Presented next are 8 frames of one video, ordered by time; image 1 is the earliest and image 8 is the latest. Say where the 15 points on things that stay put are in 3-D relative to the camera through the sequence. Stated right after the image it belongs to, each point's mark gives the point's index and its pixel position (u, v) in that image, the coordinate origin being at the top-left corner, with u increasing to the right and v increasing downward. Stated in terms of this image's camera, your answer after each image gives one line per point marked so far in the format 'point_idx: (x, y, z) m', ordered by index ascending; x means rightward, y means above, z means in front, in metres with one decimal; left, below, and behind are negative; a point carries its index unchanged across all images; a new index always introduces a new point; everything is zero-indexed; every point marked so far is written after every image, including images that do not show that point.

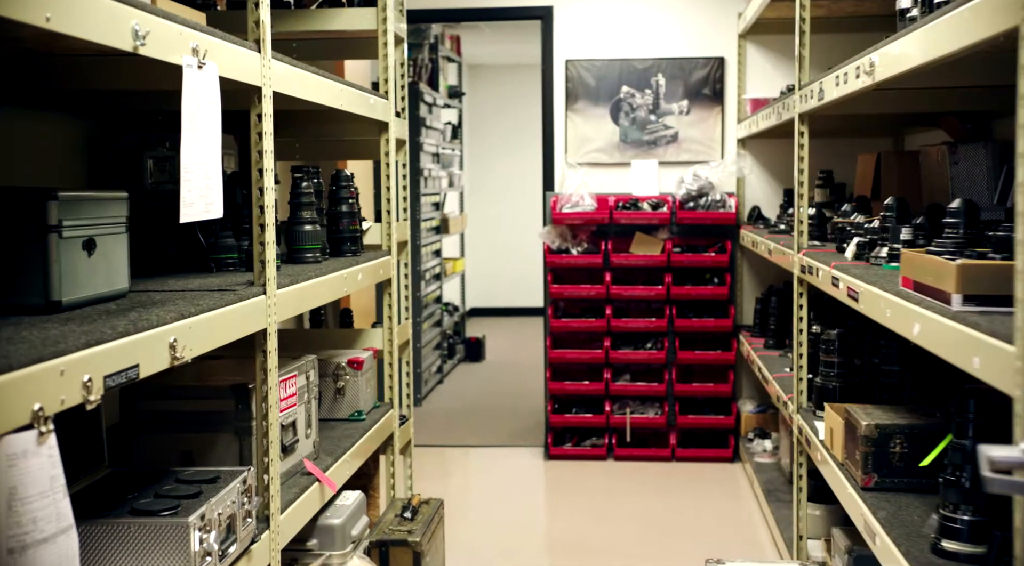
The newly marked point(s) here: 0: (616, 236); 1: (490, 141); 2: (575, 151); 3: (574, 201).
0: (+0.6, +0.3, +4.5) m
1: (-0.2, +1.5, +8.4) m
2: (+0.4, +0.8, +4.5) m
3: (+0.3, +0.5, +4.4) m
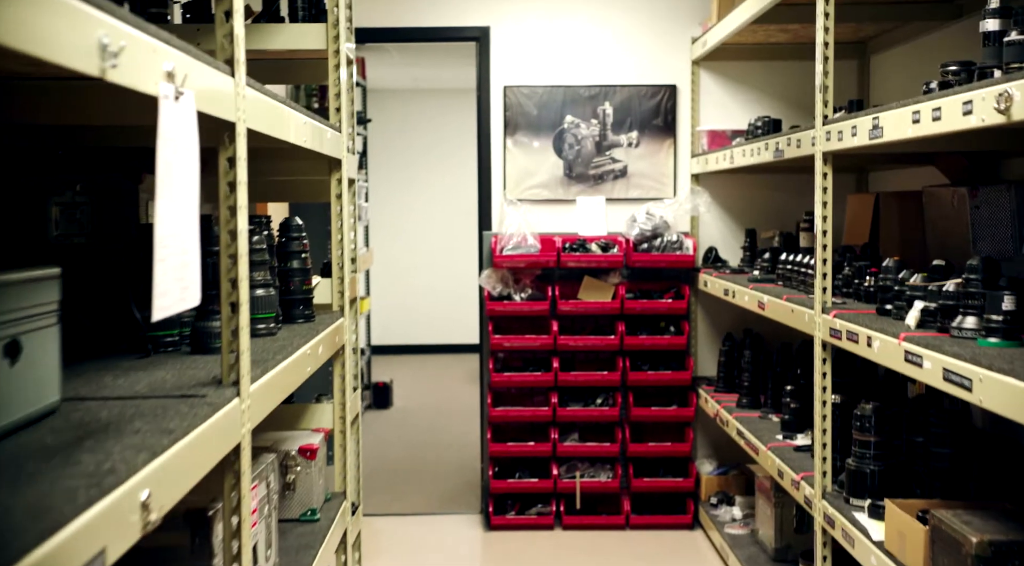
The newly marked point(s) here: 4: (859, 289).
0: (+0.3, 0.0, +4.1) m
1: (-1.2, +1.1, +7.9) m
2: (0.0, +0.5, +4.2) m
3: (0.0, +0.2, +4.0) m
4: (+1.1, 0.0, +2.5) m
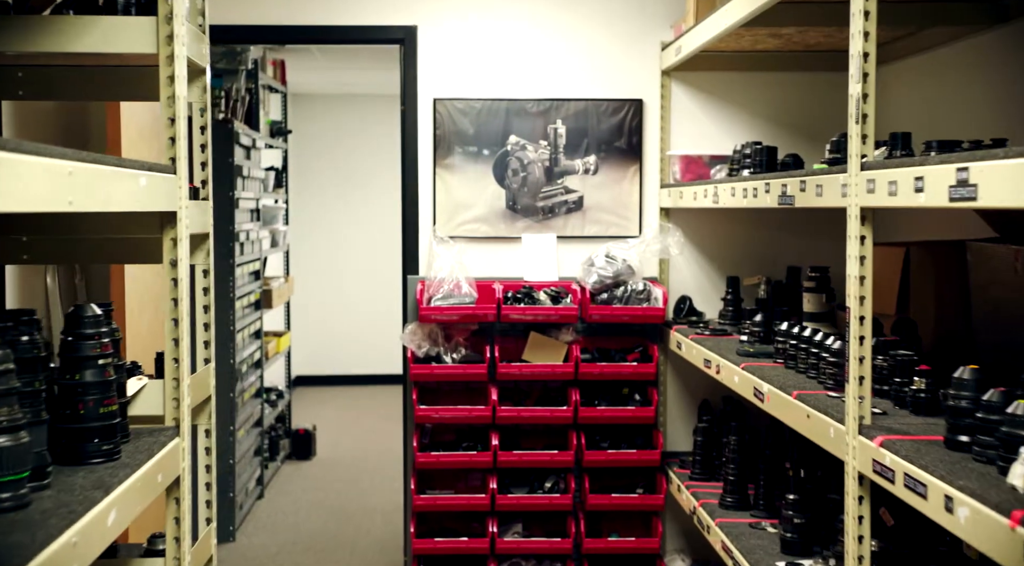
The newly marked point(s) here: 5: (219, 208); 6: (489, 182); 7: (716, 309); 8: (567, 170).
0: (0.0, -0.2, +3.4) m
1: (-1.7, +0.9, +7.1) m
2: (-0.3, +0.3, +3.4) m
3: (-0.3, 0.0, +3.2) m
4: (+0.9, -0.3, +1.9) m
5: (-1.2, +0.3, +3.4) m
6: (-0.1, +0.4, +3.4) m
7: (+0.9, -0.1, +3.5) m
8: (+0.2, +0.5, +3.4) m
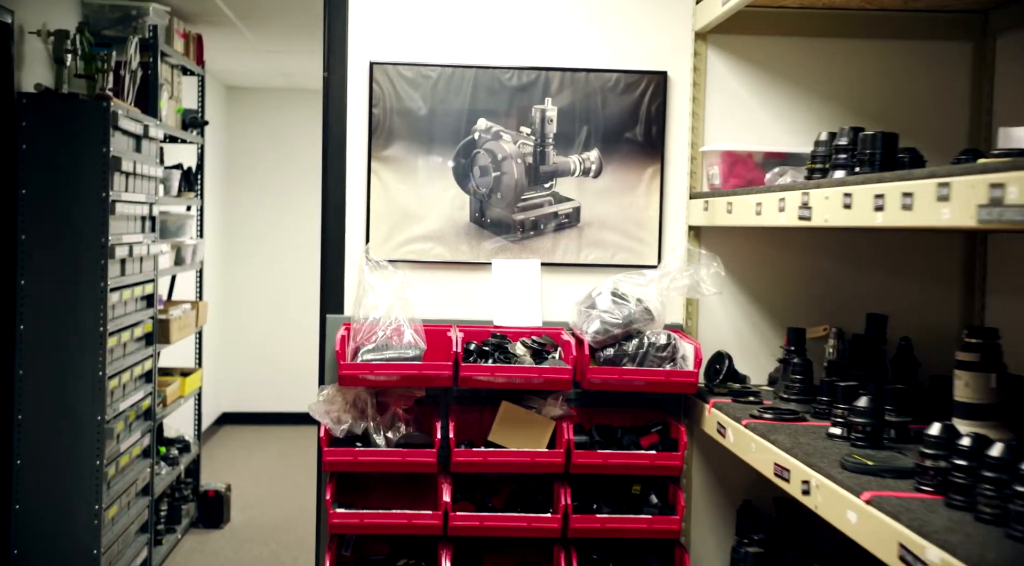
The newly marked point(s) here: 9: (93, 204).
0: (-0.2, -0.4, +2.4) m
1: (-1.9, +0.7, +6.0) m
2: (-0.4, +0.1, +2.4) m
3: (-0.4, -0.2, +2.2) m
4: (+0.9, -0.4, +0.9) m
5: (-1.3, +0.2, +2.4) m
6: (-0.2, +0.3, +2.4) m
7: (+0.8, -0.3, +2.5) m
8: (+0.1, +0.3, +2.4) m
9: (-1.2, +0.2, +2.4) m
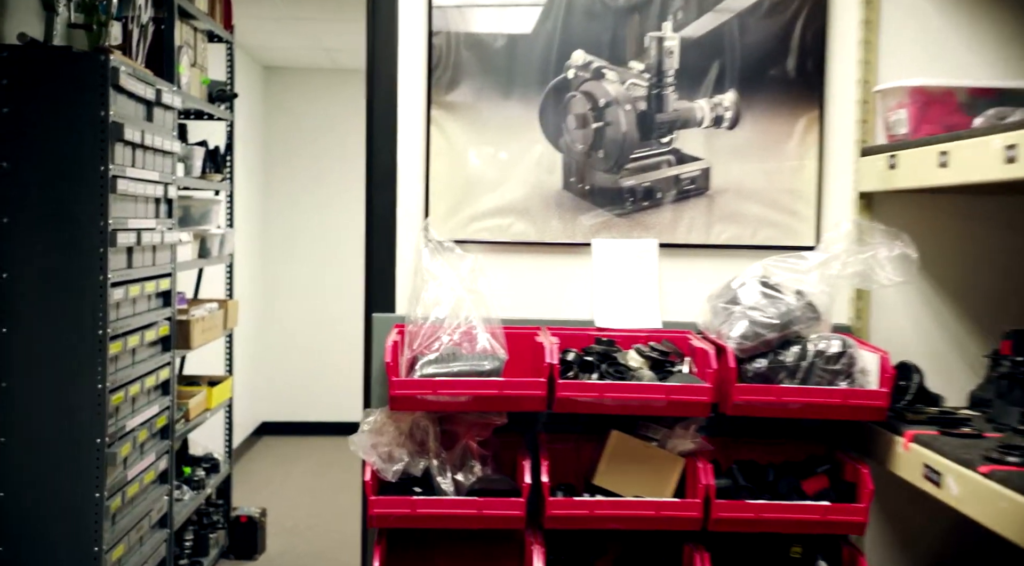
0: (+0.1, -0.3, +1.8) m
1: (-1.5, +0.7, +5.5) m
2: (-0.1, +0.2, +1.8) m
3: (-0.1, -0.1, +1.6) m
4: (+1.0, -0.3, +0.2) m
5: (-1.0, +0.2, +1.8) m
6: (0.0, +0.3, +1.8) m
7: (+1.0, -0.2, +1.8) m
8: (+0.4, +0.4, +1.8) m
9: (-1.0, +0.3, +1.8) m
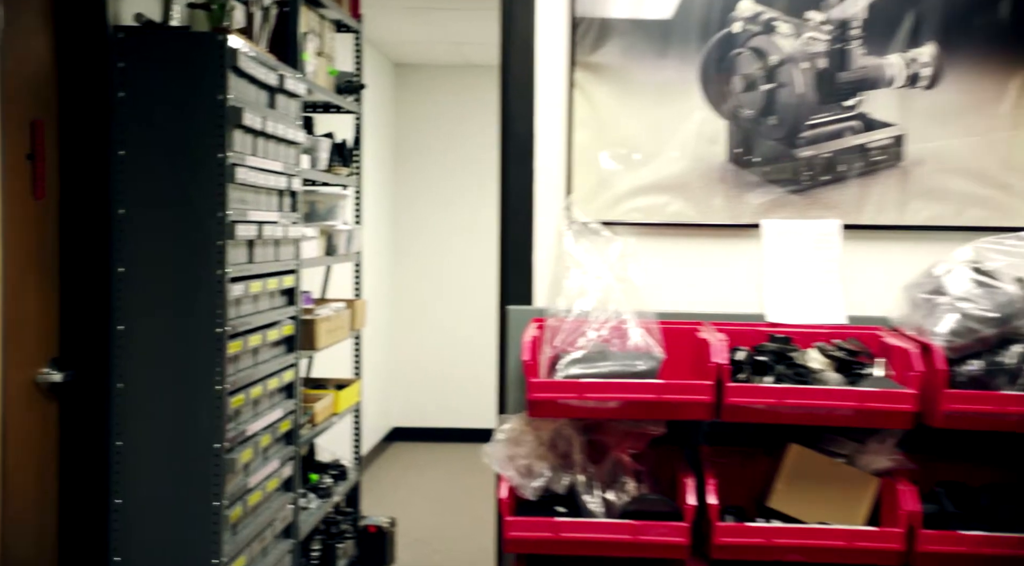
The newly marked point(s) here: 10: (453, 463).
0: (+0.4, -0.3, +1.5) m
1: (-0.6, +0.7, +5.4) m
2: (+0.2, +0.2, +1.6) m
3: (+0.1, -0.1, +1.4) m
4: (+1.1, -0.3, -0.2) m
5: (-0.7, +0.3, +1.8) m
6: (+0.3, +0.4, +1.6) m
7: (+1.3, -0.2, +1.4) m
8: (+0.7, +0.4, +1.5) m
9: (-0.7, +0.3, +1.8) m
10: (-0.4, -1.2, +5.1) m
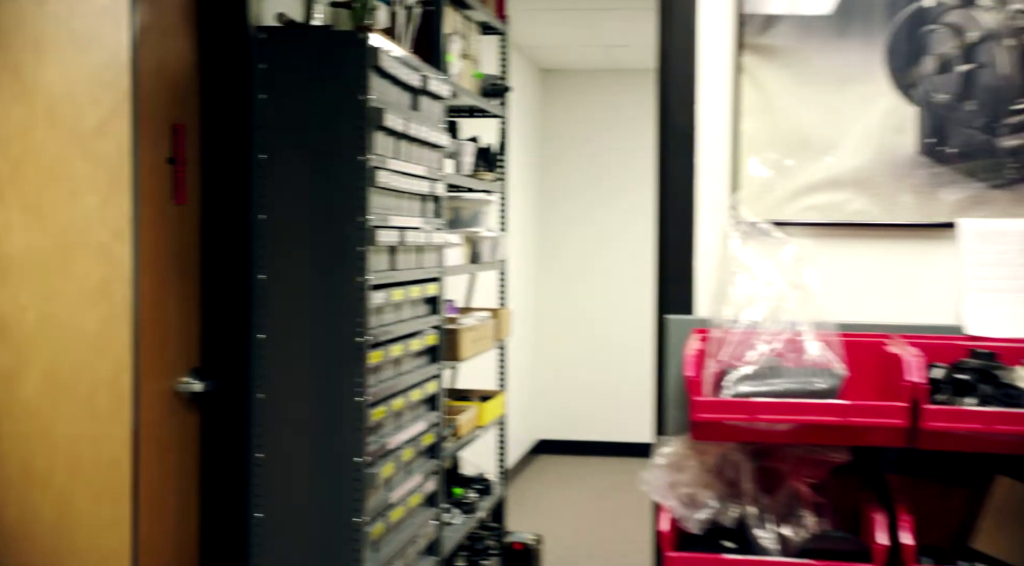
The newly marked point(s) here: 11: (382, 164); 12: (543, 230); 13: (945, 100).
0: (+0.7, -0.3, +1.3) m
1: (+0.3, +0.6, +5.3) m
2: (+0.4, +0.2, +1.4) m
3: (+0.4, -0.1, +1.2) m
4: (+1.0, -0.3, -0.5) m
5: (-0.4, +0.2, +1.7) m
6: (+0.6, +0.3, +1.4) m
7: (+1.5, -0.2, +1.1) m
8: (+0.9, +0.4, +1.3) m
9: (-0.4, +0.3, +1.7) m
10: (+0.5, -1.2, +5.0) m
11: (-0.3, +0.3, +1.8) m
12: (+0.2, +0.3, +5.4) m
13: (+0.7, +0.3, +1.3) m
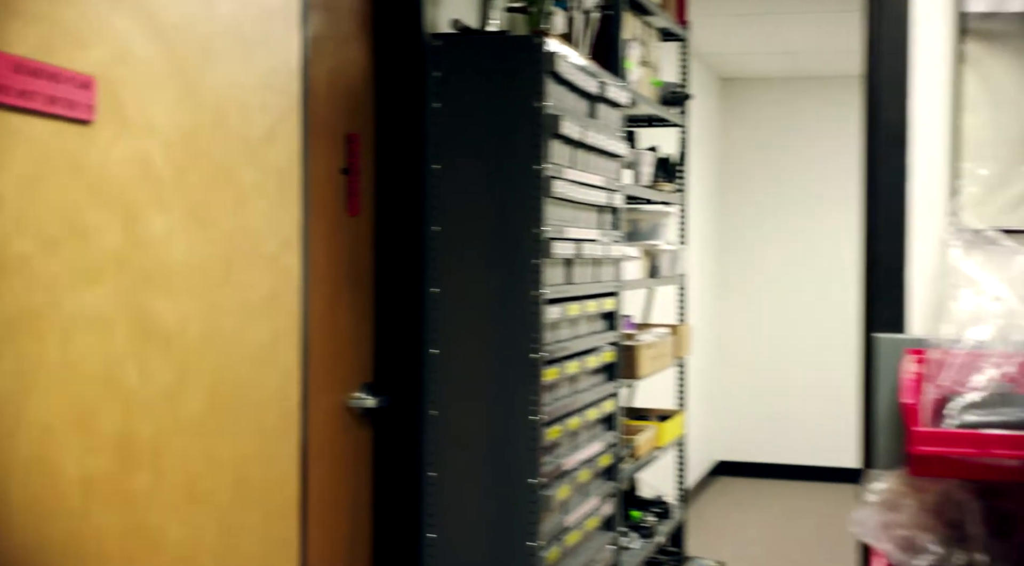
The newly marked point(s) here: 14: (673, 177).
0: (+0.9, -0.3, +1.1) m
1: (+1.5, +0.5, +5.1) m
2: (+0.7, +0.2, +1.2) m
3: (+0.7, -0.1, +1.1) m
4: (+0.9, -0.3, -0.8) m
5: (0.0, +0.2, +1.7) m
6: (+0.9, +0.3, +1.1) m
7: (+1.7, -0.2, +0.6) m
8: (+1.2, +0.4, +1.0) m
9: (0.0, +0.2, +1.7) m
10: (+1.6, -1.3, +4.6) m
11: (+0.1, +0.2, +1.7) m
12: (+1.3, +0.2, +5.2) m
13: (+1.0, +0.3, +1.1) m
14: (+0.6, +0.4, +3.0) m
